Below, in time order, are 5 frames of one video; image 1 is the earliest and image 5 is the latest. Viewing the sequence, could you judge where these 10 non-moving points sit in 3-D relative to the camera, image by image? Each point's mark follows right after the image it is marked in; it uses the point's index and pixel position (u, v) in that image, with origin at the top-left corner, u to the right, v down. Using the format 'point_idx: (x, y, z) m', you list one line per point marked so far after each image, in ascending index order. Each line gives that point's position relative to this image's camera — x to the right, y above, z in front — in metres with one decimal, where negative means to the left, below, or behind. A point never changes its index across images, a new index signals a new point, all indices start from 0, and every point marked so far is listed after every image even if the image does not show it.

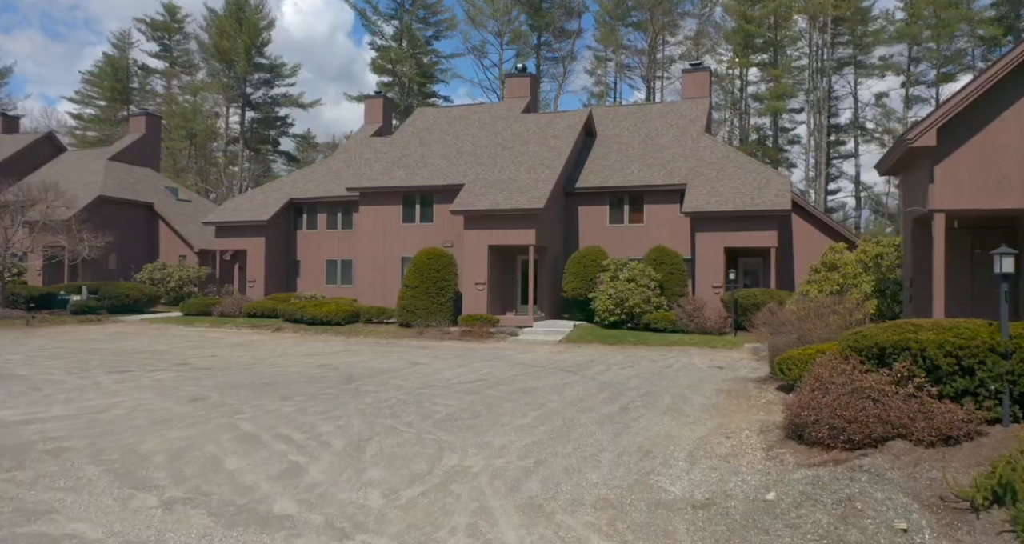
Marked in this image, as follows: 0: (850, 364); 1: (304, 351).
0: (+3.9, -1.1, +8.4) m
1: (-5.2, -2.0, +18.7) m
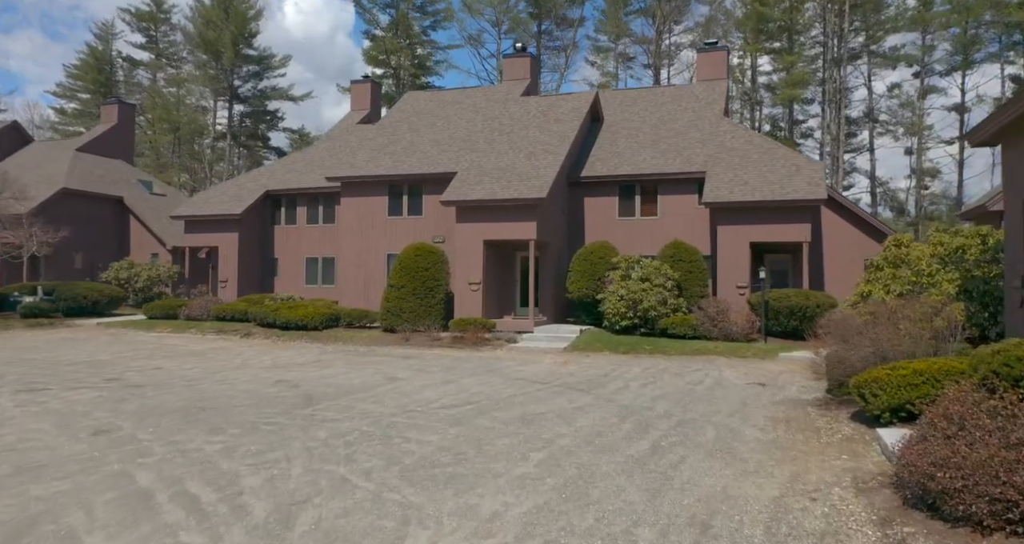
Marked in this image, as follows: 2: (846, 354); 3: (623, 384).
0: (+3.8, -1.0, +5.8) m
1: (-5.3, -2.0, +16.0) m
2: (+4.5, -1.1, +10.0) m
3: (+1.9, -1.9, +12.5) m
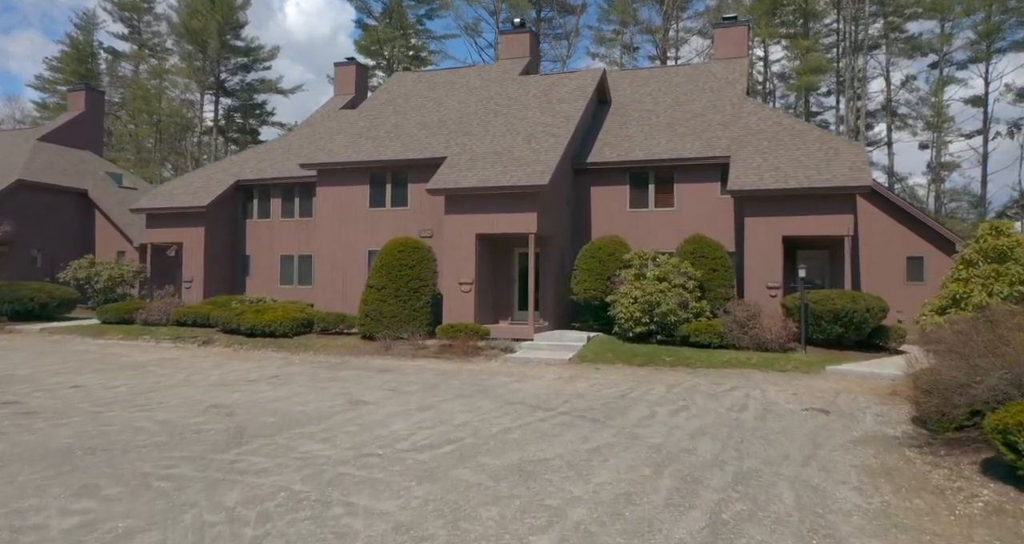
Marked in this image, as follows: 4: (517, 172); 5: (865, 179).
0: (+3.8, -0.9, +3.1) m
1: (-5.4, -1.9, +13.3) m
2: (+4.4, -1.1, +7.4) m
3: (+1.8, -1.8, +9.8) m
4: (+0.1, +2.4, +18.1) m
5: (+8.2, +2.2, +17.1) m
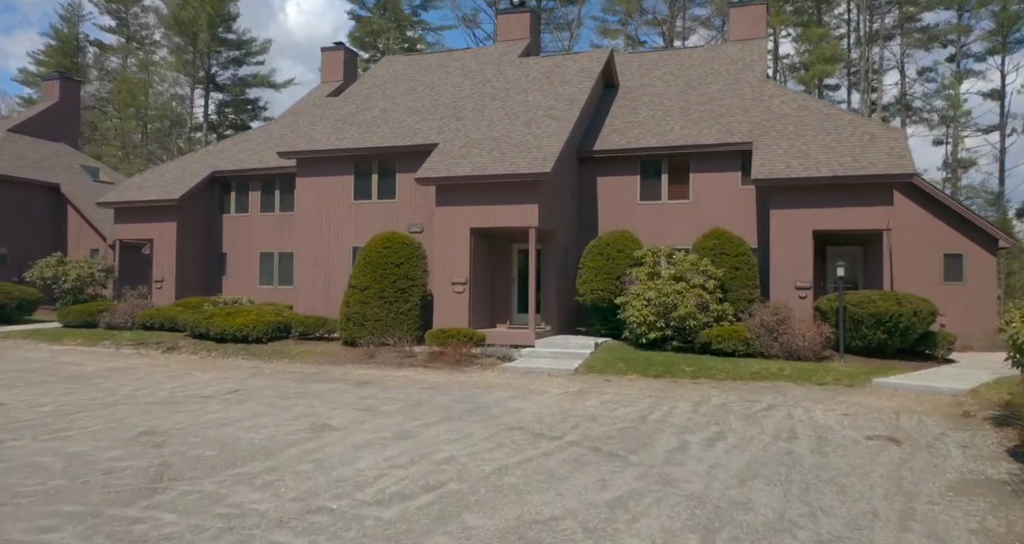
0: (+3.8, -0.9, +1.3) m
1: (-5.4, -1.9, +11.5) m
2: (+4.4, -1.0, +5.5) m
3: (+1.8, -1.8, +8.0) m
4: (+0.1, +2.5, +16.2) m
5: (+8.1, +2.2, +15.2) m
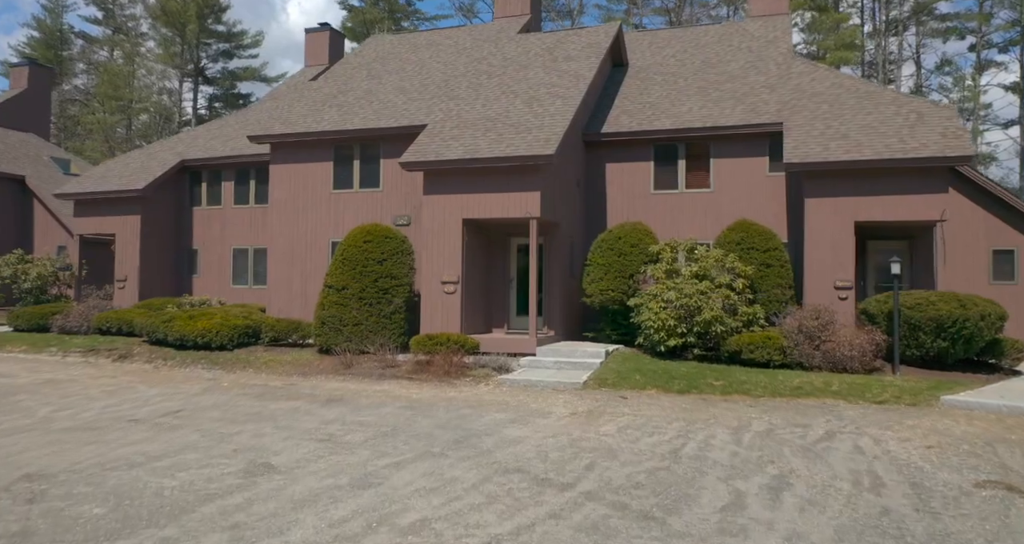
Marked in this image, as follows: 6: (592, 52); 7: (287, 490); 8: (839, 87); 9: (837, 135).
0: (+3.7, -0.9, -0.7) m
1: (-5.4, -1.8, +9.5) m
2: (+4.4, -1.0, +3.5) m
3: (+1.8, -1.8, +6.0) m
4: (+0.1, +2.5, +14.2) m
5: (+8.1, +2.2, +13.2) m
6: (+1.9, +5.3, +17.8) m
7: (-1.8, -1.8, +6.0) m
8: (+7.1, +4.1, +16.2) m
9: (+6.3, +2.7, +14.4) m
